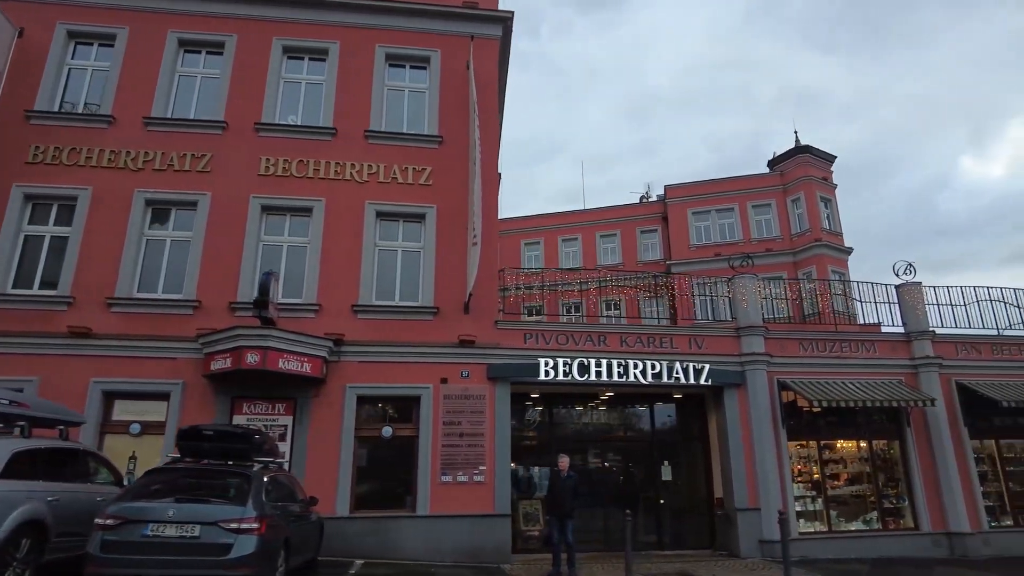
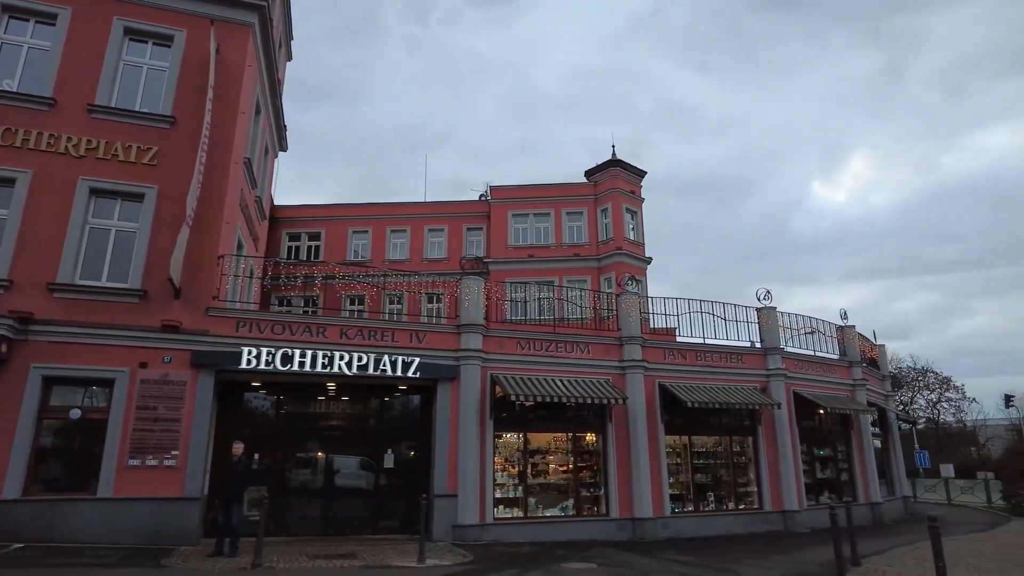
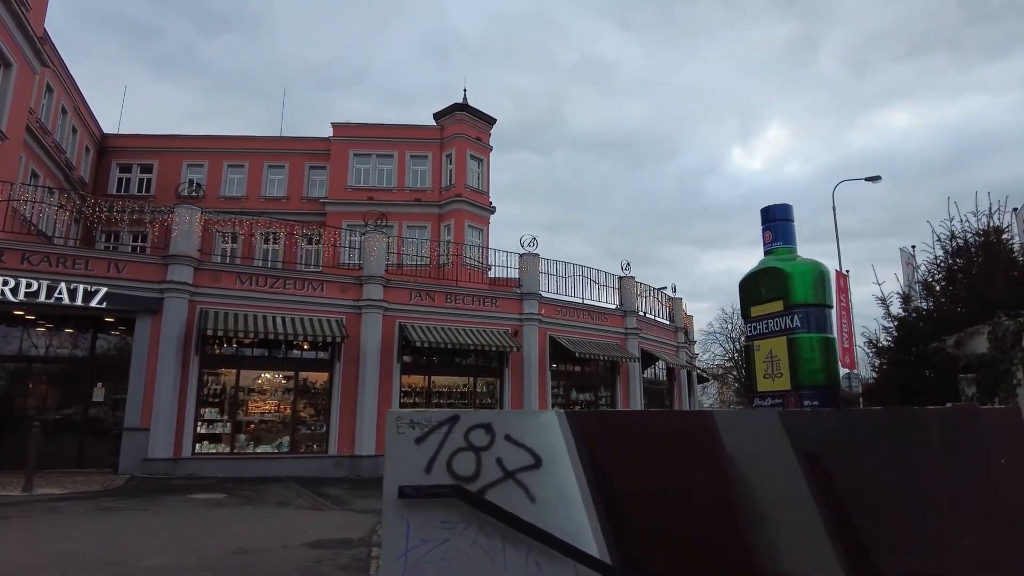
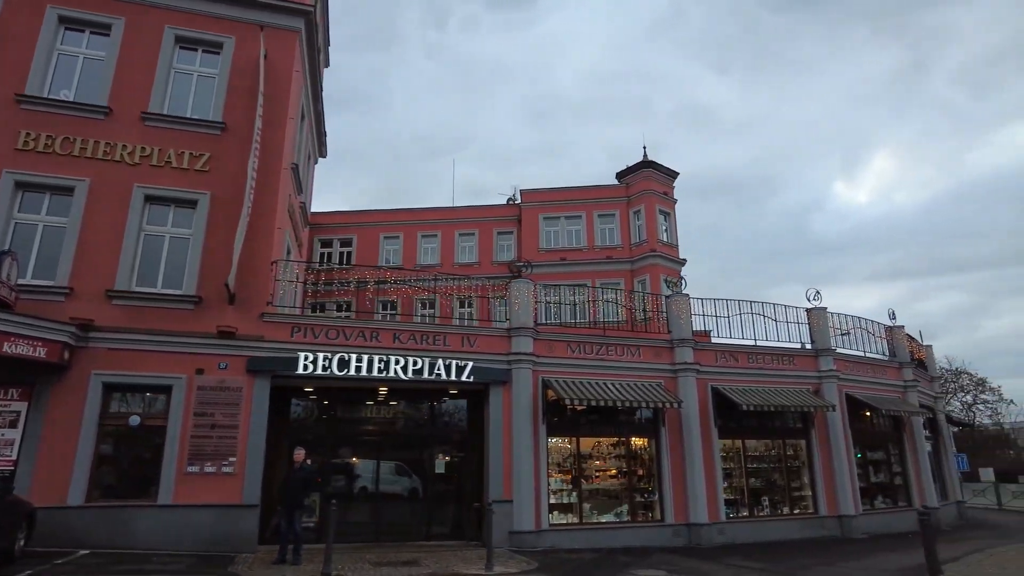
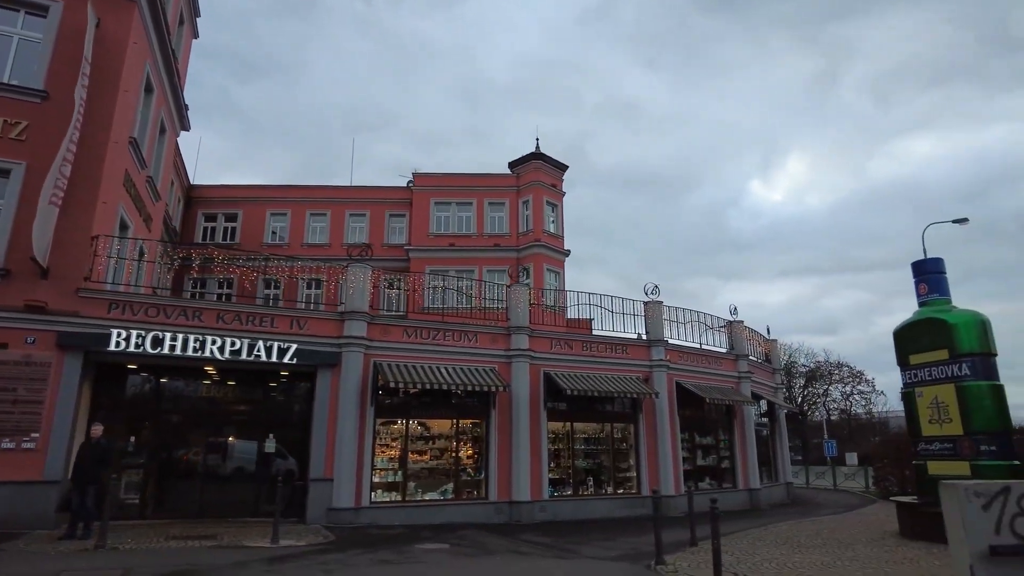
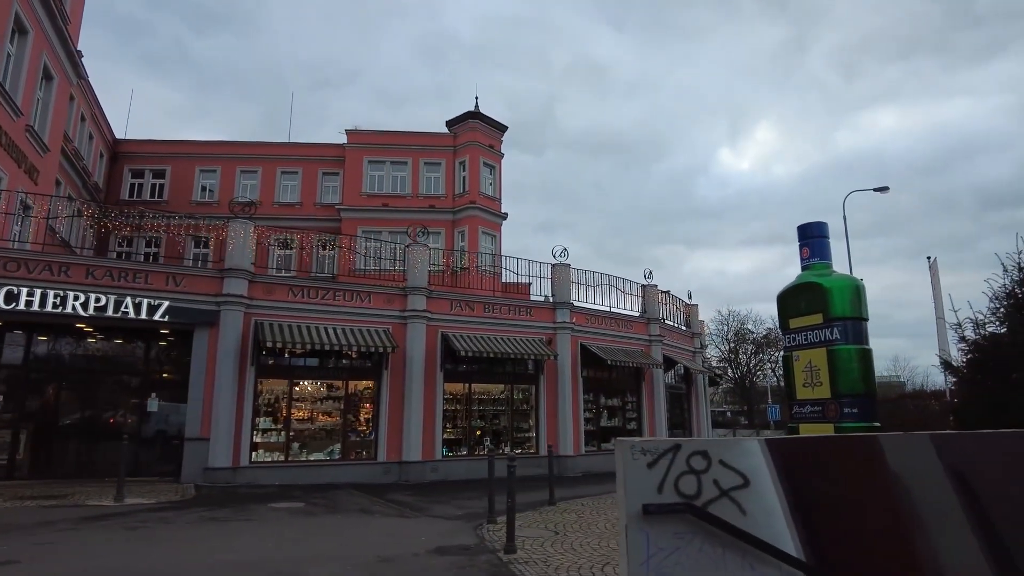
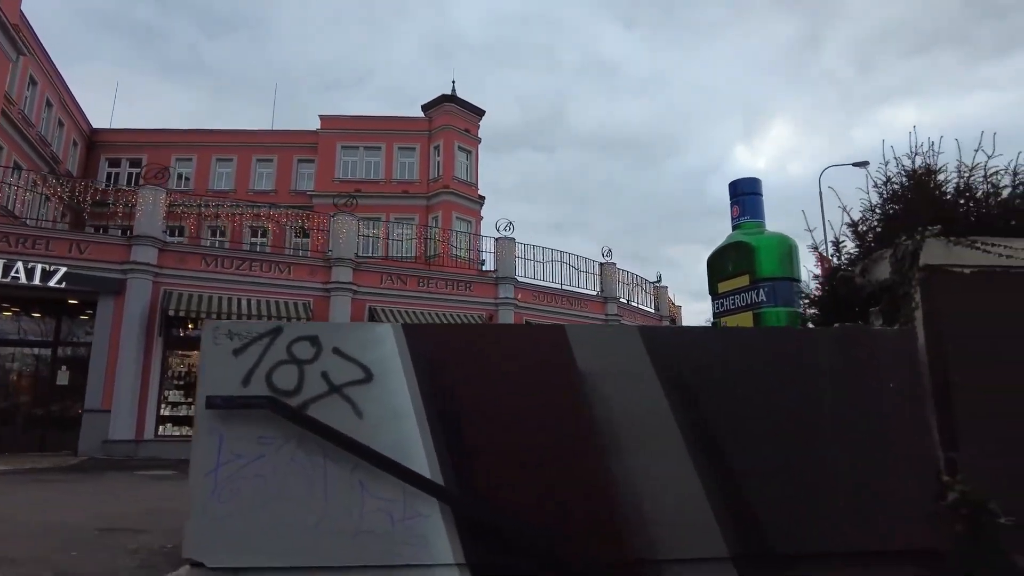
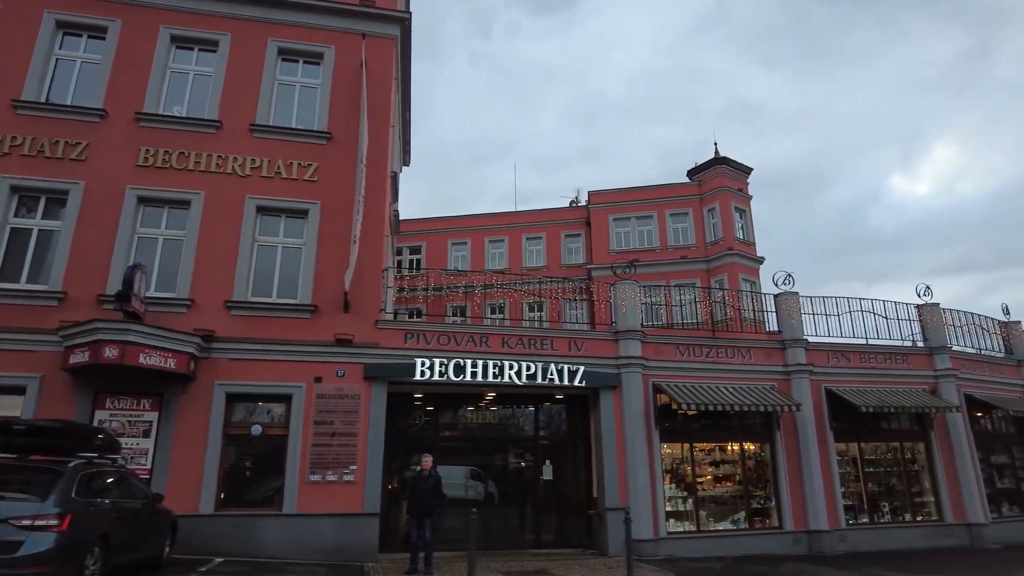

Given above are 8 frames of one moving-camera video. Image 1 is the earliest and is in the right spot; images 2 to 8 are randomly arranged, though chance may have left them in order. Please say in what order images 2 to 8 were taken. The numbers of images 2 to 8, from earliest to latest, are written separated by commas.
8, 4, 2, 5, 6, 3, 7
